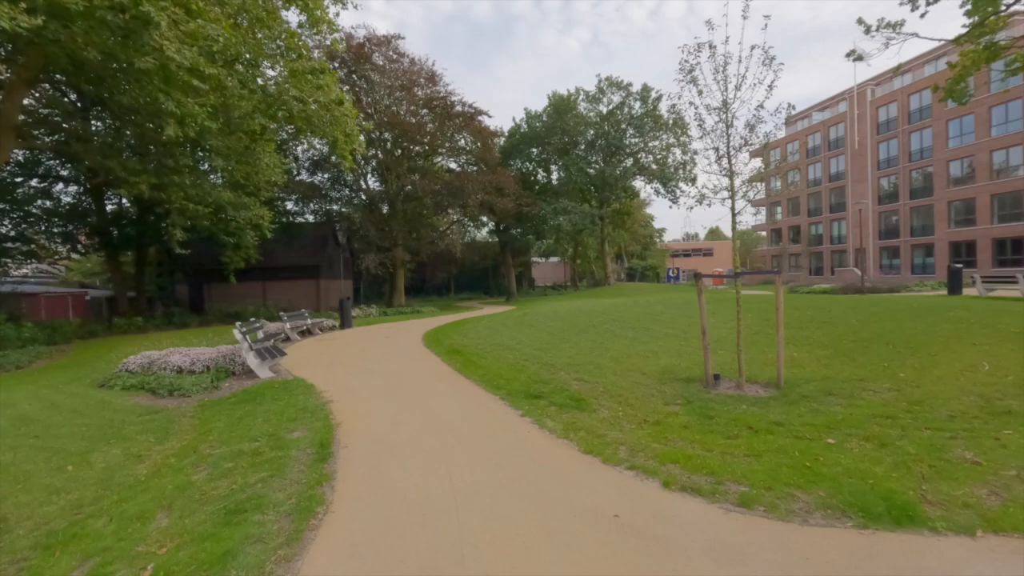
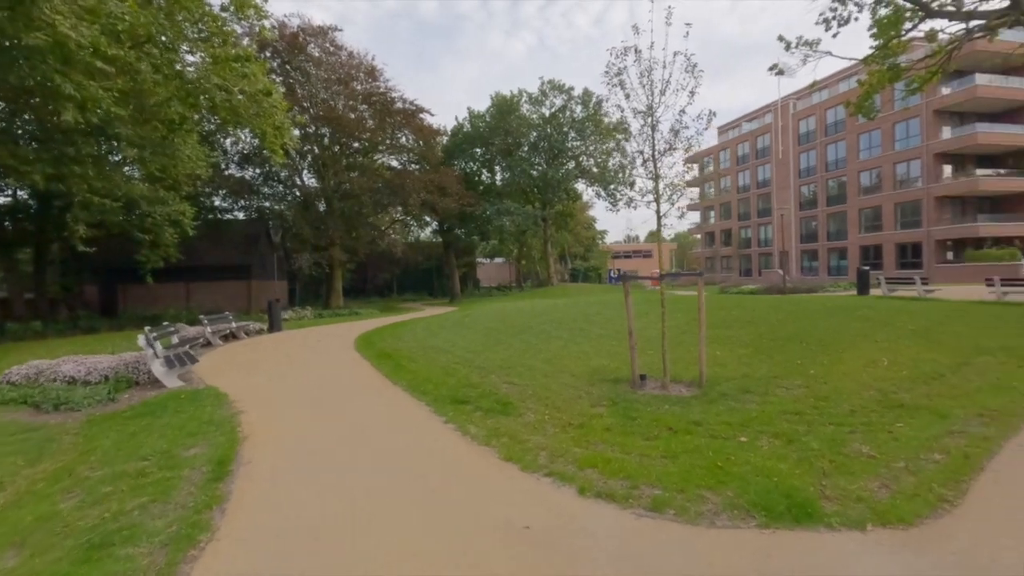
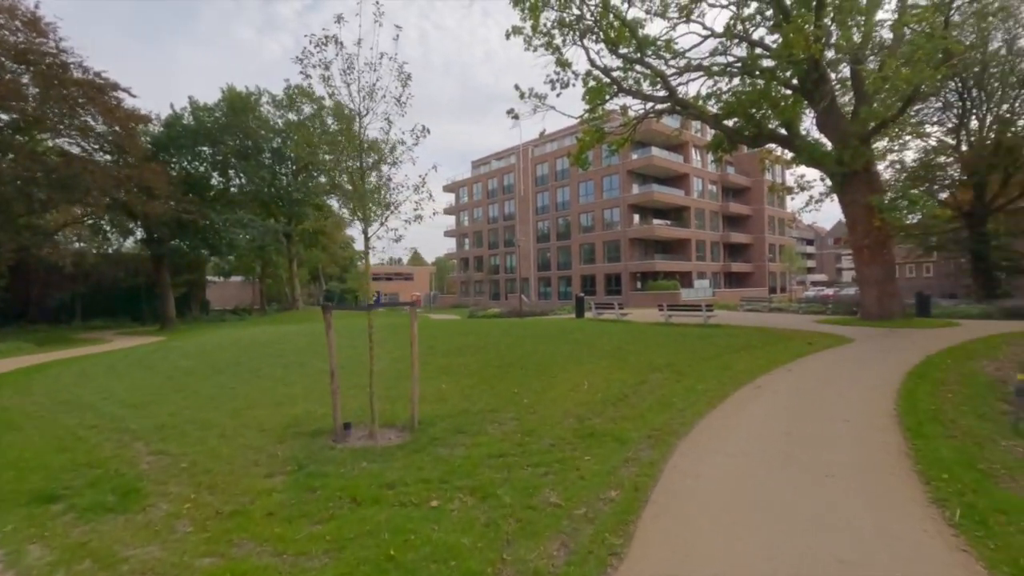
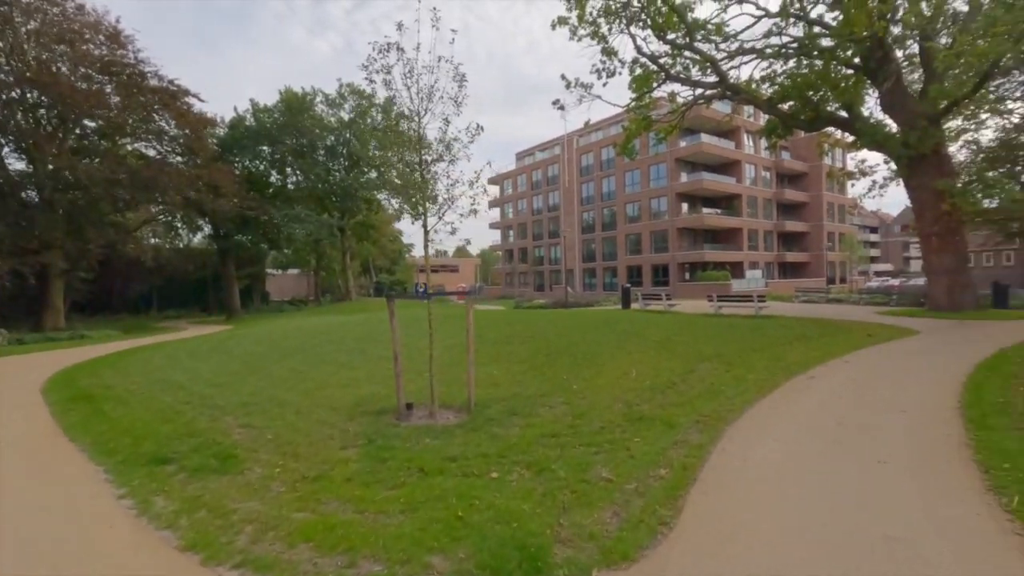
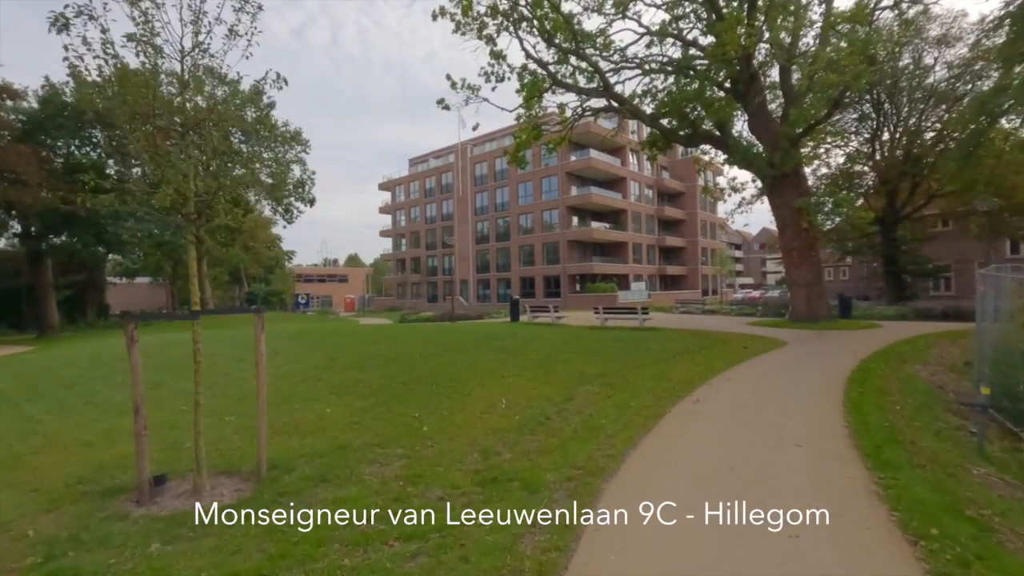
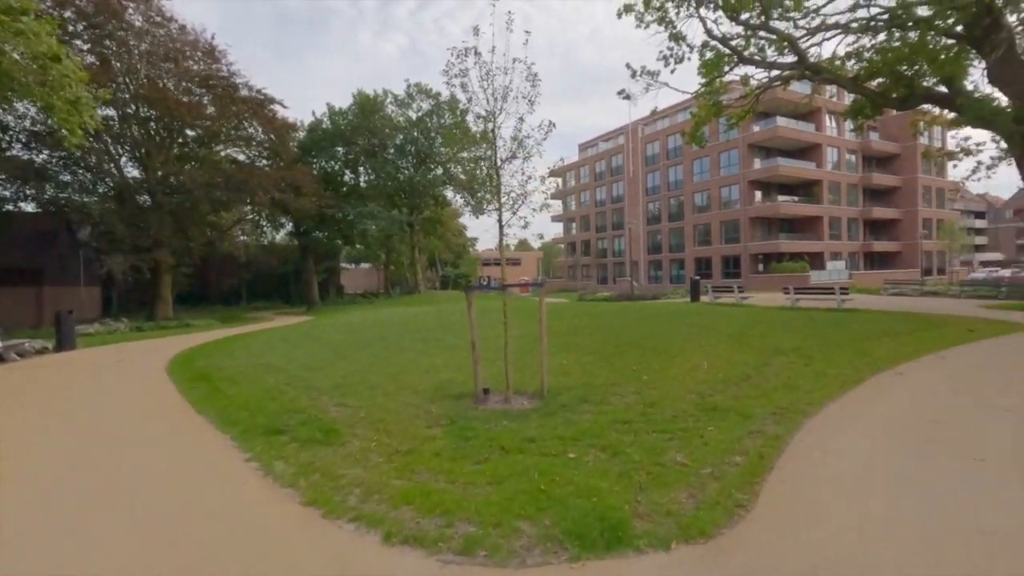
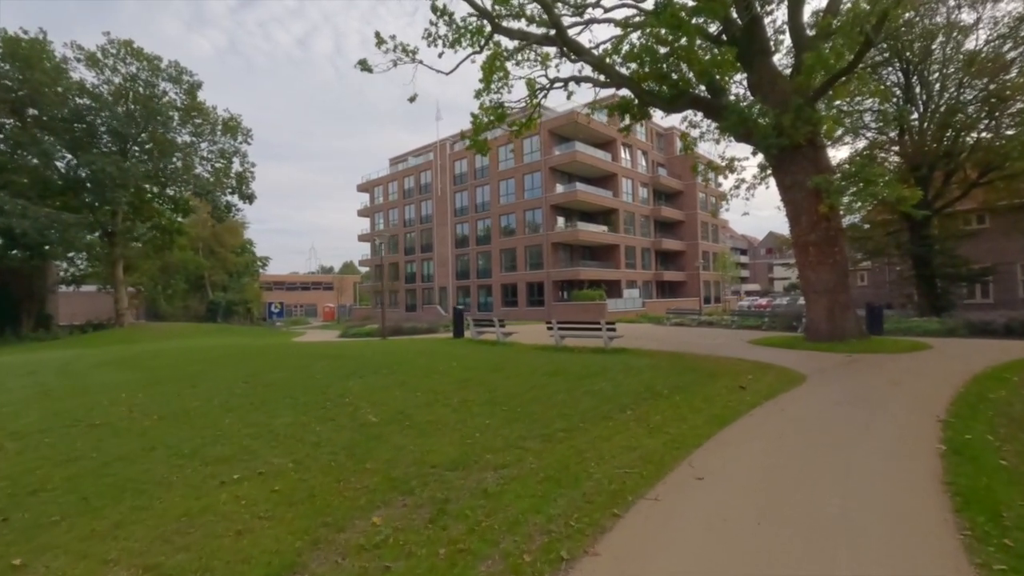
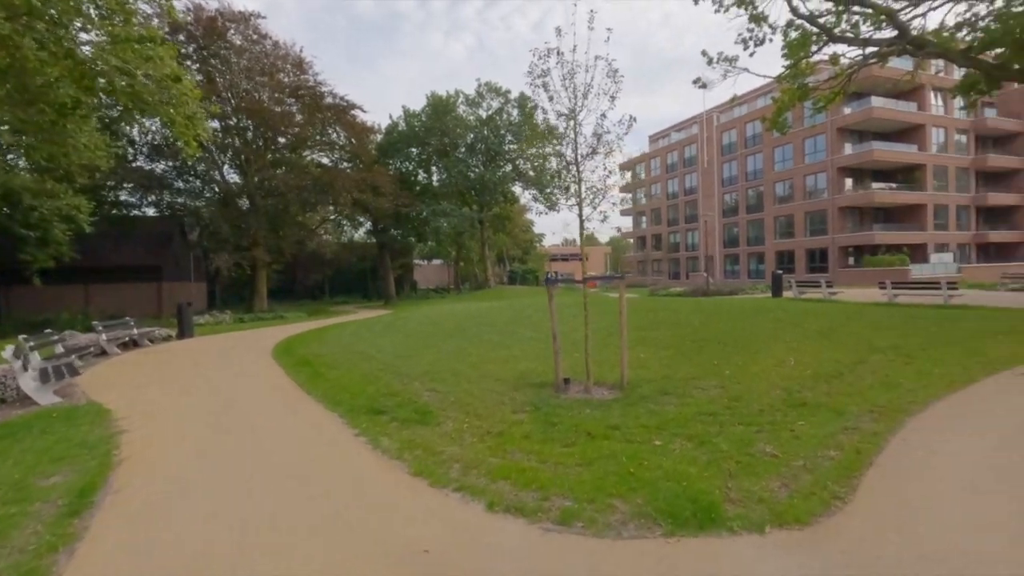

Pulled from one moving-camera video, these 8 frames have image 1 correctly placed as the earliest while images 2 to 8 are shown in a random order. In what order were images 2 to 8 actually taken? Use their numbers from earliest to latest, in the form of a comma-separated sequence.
2, 8, 6, 4, 3, 5, 7
